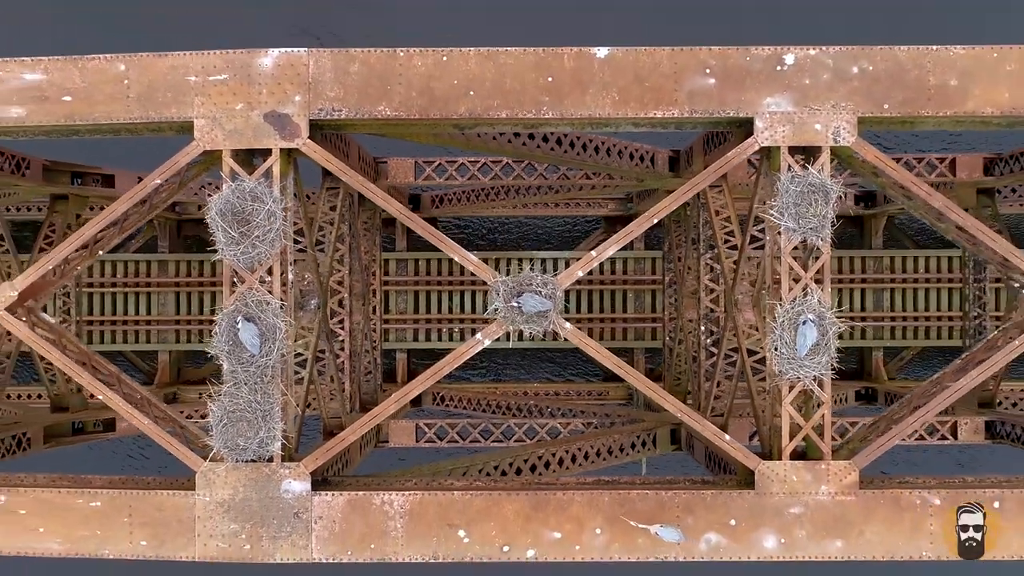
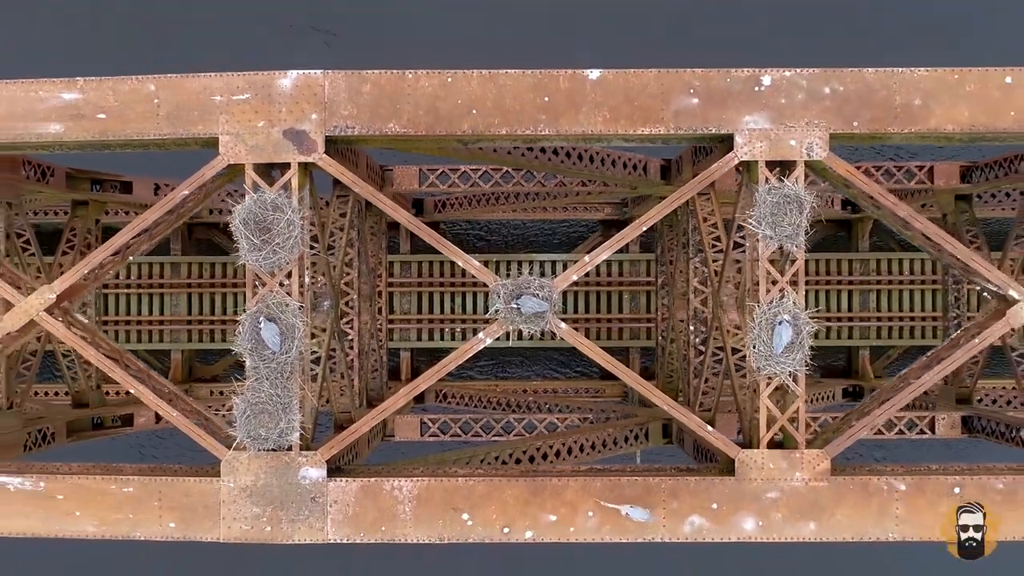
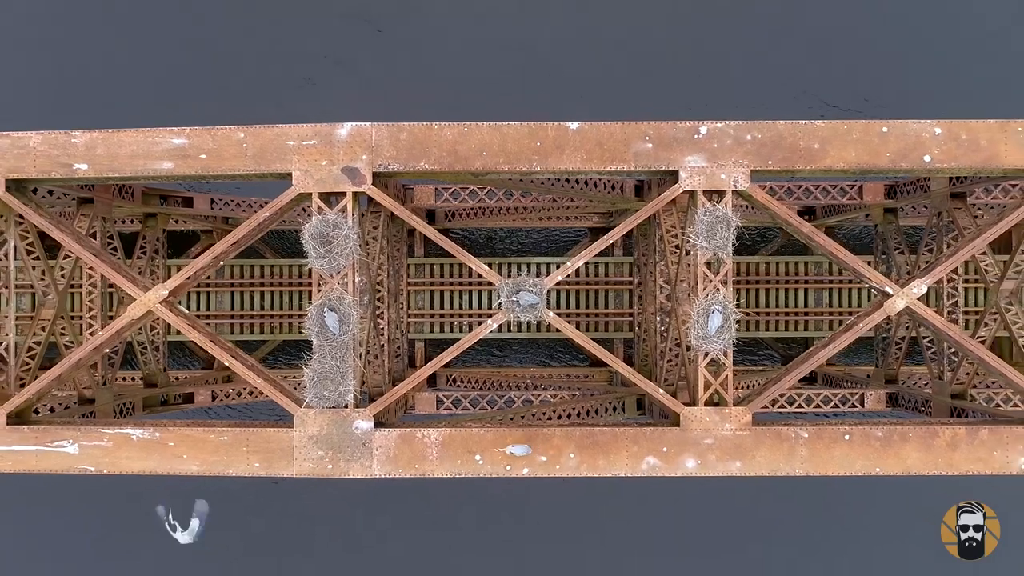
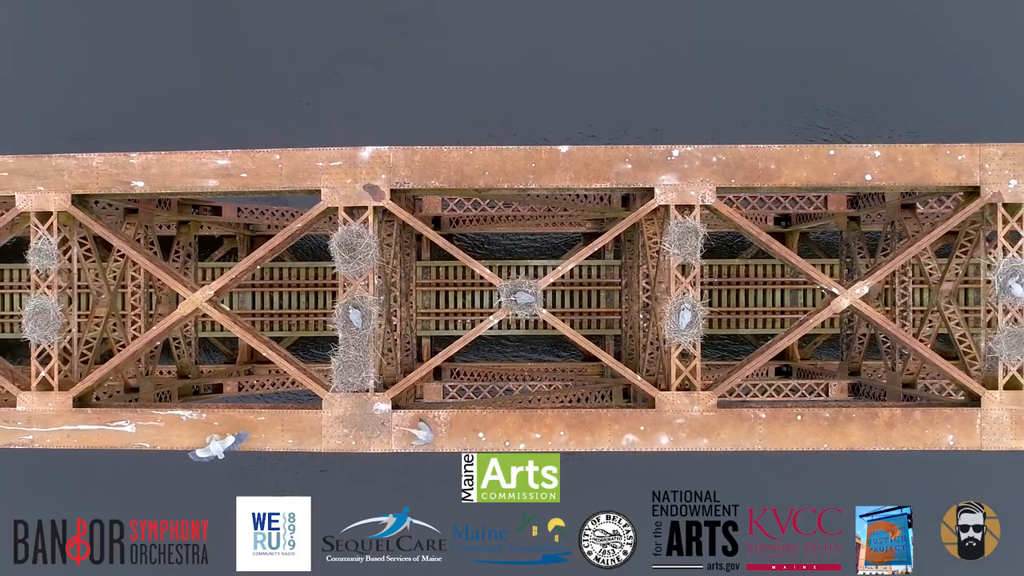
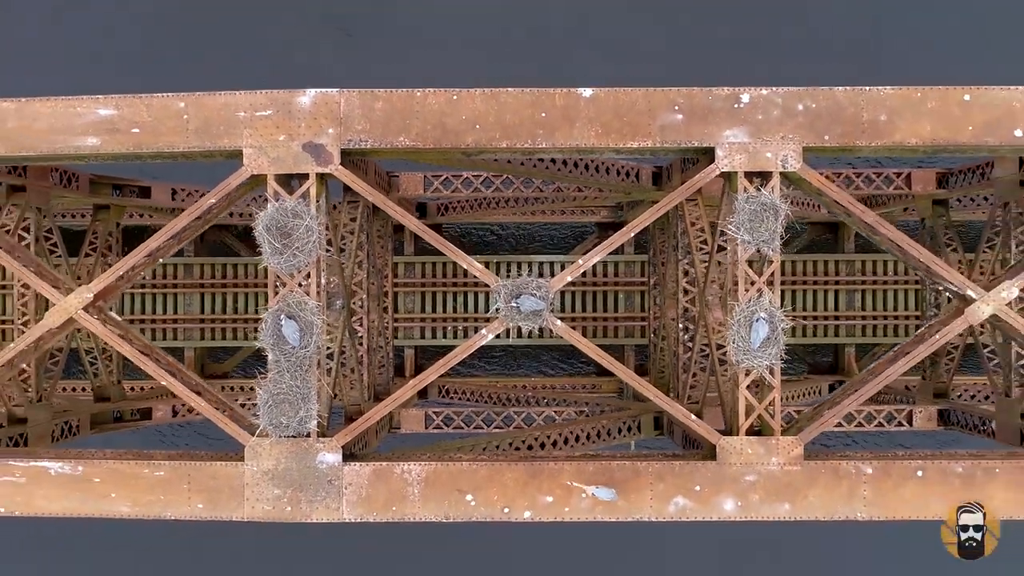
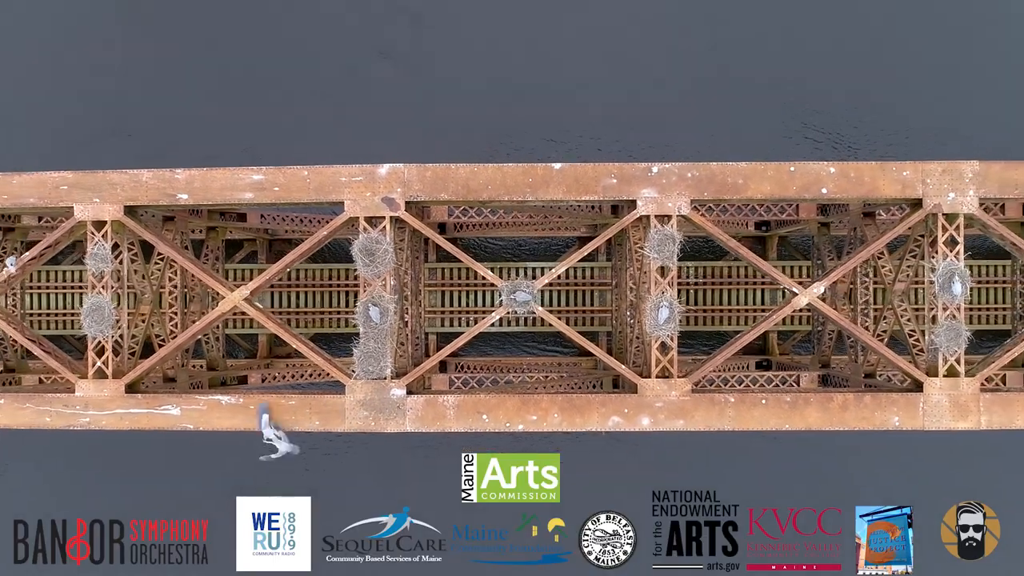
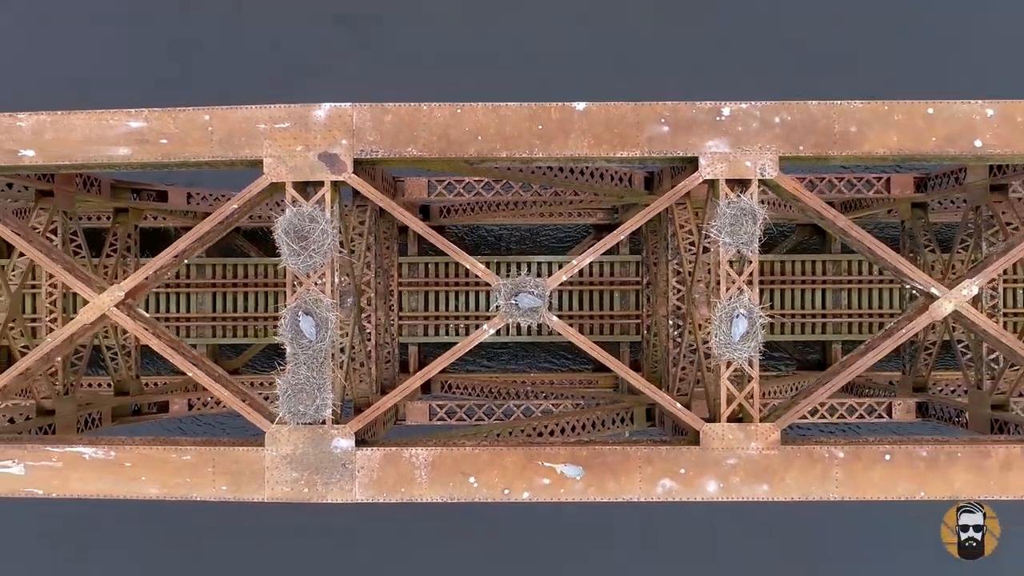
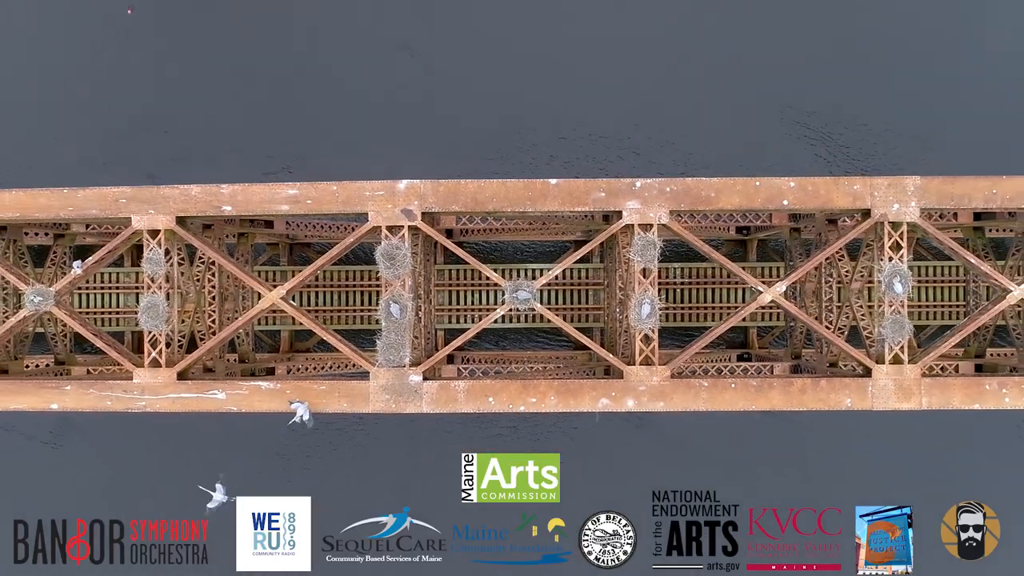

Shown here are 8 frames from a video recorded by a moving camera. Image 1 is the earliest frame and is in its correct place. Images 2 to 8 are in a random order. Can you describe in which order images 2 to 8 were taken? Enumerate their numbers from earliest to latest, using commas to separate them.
2, 5, 7, 3, 4, 6, 8
